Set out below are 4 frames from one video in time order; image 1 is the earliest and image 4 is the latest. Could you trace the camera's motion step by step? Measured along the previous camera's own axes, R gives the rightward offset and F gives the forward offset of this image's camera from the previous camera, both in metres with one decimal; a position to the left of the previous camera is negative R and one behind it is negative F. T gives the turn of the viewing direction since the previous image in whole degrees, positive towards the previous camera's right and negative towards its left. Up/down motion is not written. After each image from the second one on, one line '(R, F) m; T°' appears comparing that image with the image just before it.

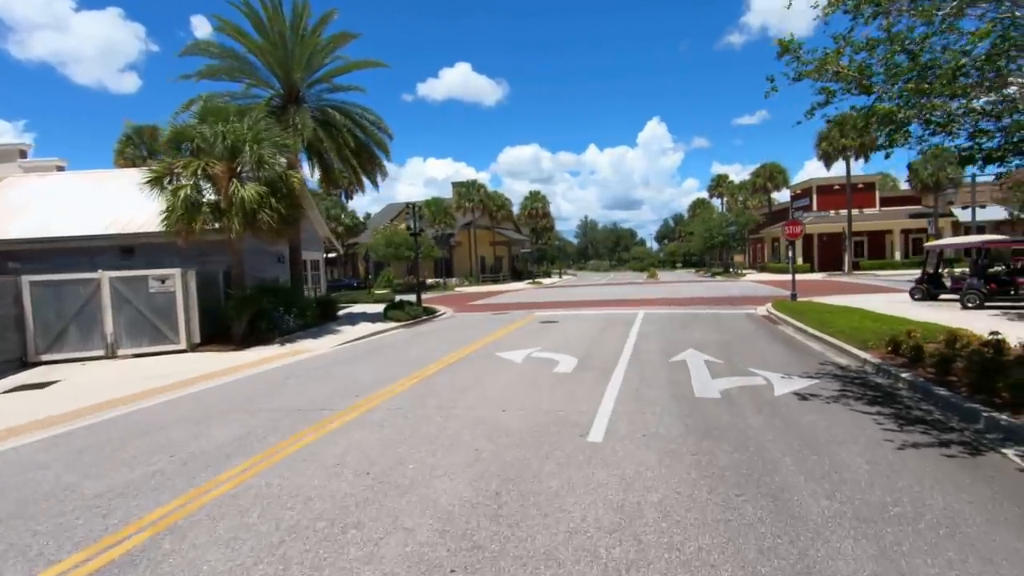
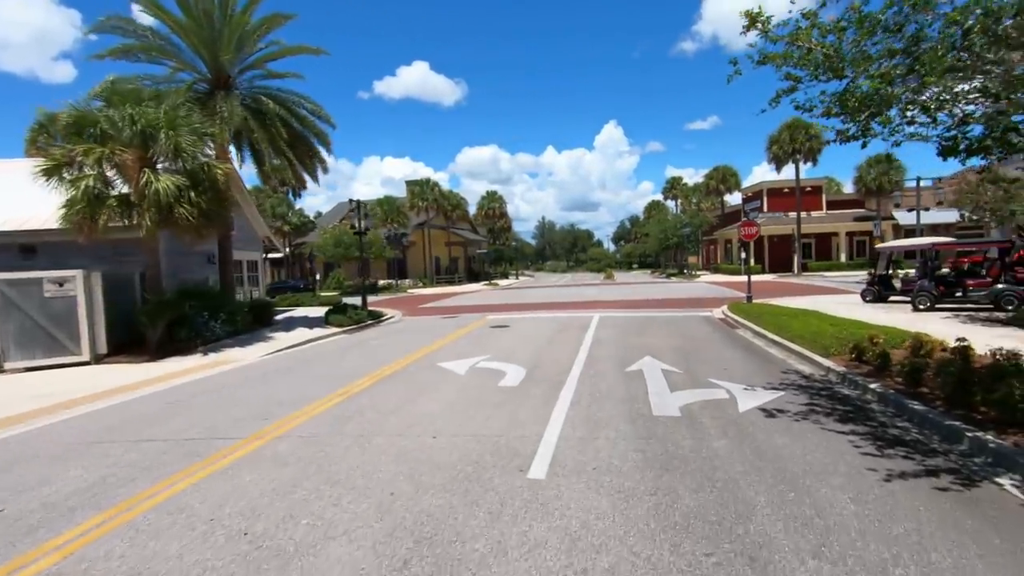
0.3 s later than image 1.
(+0.3, +1.1) m; +4°
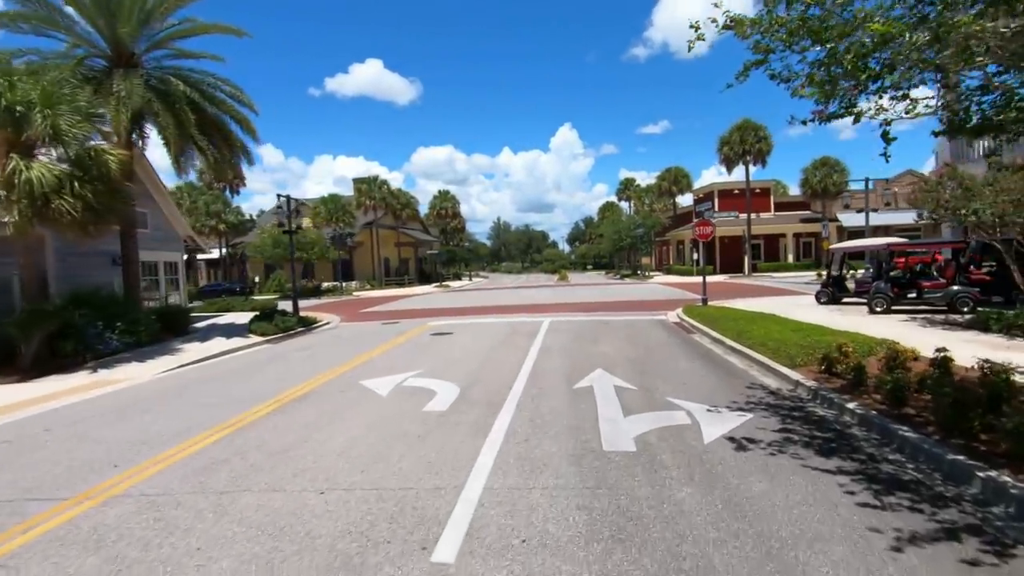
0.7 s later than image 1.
(+0.4, +1.4) m; +5°
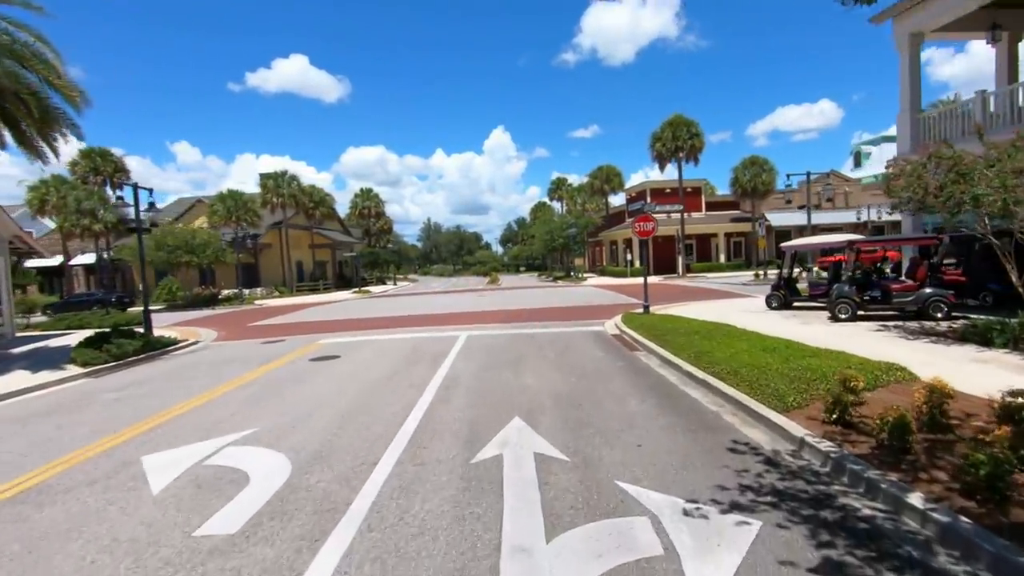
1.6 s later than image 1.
(+0.8, +3.2) m; +7°
